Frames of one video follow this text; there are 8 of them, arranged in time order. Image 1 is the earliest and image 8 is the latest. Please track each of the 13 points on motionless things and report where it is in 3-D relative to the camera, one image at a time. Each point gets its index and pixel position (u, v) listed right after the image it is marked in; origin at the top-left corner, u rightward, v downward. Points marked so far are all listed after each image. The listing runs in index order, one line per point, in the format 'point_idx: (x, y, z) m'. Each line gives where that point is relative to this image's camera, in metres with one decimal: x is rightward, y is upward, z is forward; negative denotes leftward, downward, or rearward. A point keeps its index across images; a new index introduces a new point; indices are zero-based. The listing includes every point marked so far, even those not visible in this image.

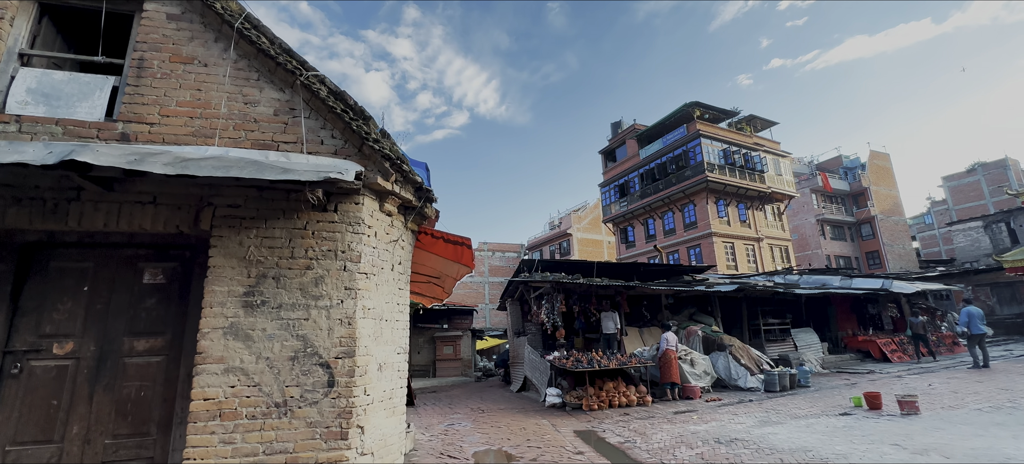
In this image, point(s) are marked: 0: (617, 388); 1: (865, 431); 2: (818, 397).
0: (+2.3, -3.4, +9.8) m
1: (+5.0, -2.8, +6.4) m
2: (+6.3, -3.4, +9.4) m
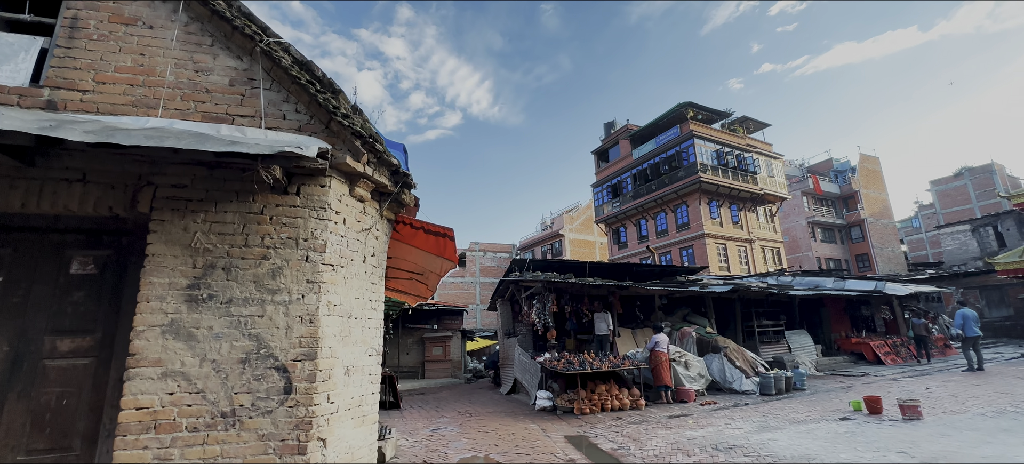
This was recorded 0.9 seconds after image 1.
0: (+2.0, -3.3, +9.5) m
1: (+4.9, -2.8, +6.1) m
2: (+6.1, -3.4, +9.1) m
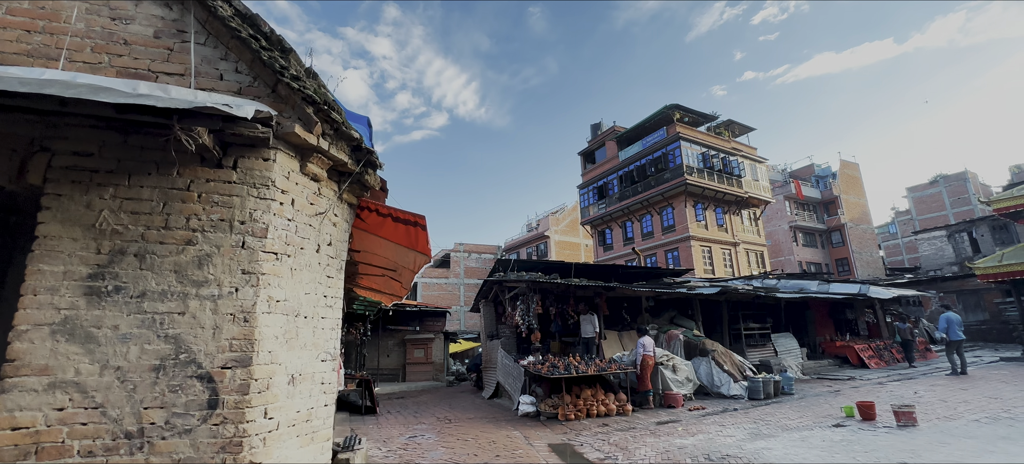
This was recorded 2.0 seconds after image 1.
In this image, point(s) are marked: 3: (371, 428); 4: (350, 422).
0: (+1.7, -3.3, +9.1) m
1: (+4.6, -2.8, +5.9) m
2: (+5.8, -3.4, +8.9) m
3: (-2.8, -3.8, +8.8) m
4: (-3.4, -4.0, +9.6) m
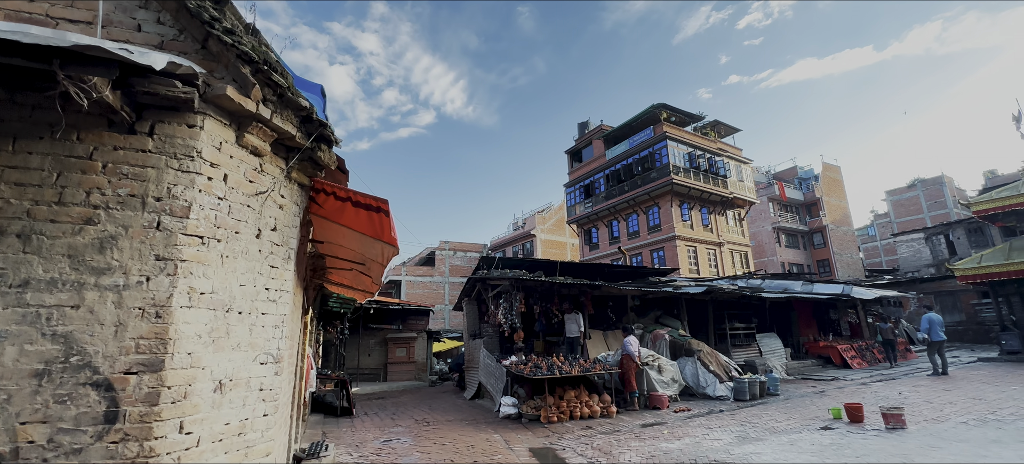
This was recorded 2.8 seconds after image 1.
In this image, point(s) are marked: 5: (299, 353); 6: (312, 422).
0: (+1.3, -3.2, +8.8) m
1: (+4.3, -2.7, +5.7) m
2: (+5.4, -3.4, +8.7) m
3: (-3.1, -3.7, +8.4) m
4: (-3.8, -3.9, +9.1) m
5: (-2.7, -1.5, +5.7) m
6: (-4.1, -3.9, +9.2) m
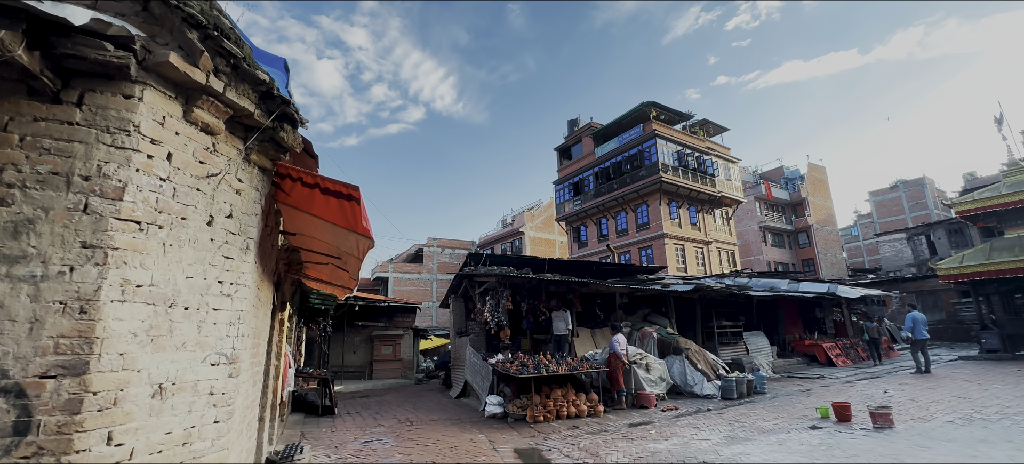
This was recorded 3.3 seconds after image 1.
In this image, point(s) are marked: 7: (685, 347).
0: (+1.0, -3.2, +8.7) m
1: (+4.1, -2.7, +5.6) m
2: (+5.1, -3.3, +8.6) m
3: (-3.4, -3.6, +8.2) m
4: (-4.1, -3.8, +8.9) m
5: (-2.9, -1.4, +5.4) m
6: (-4.4, -3.8, +8.9) m
7: (+4.3, -2.8, +11.1) m
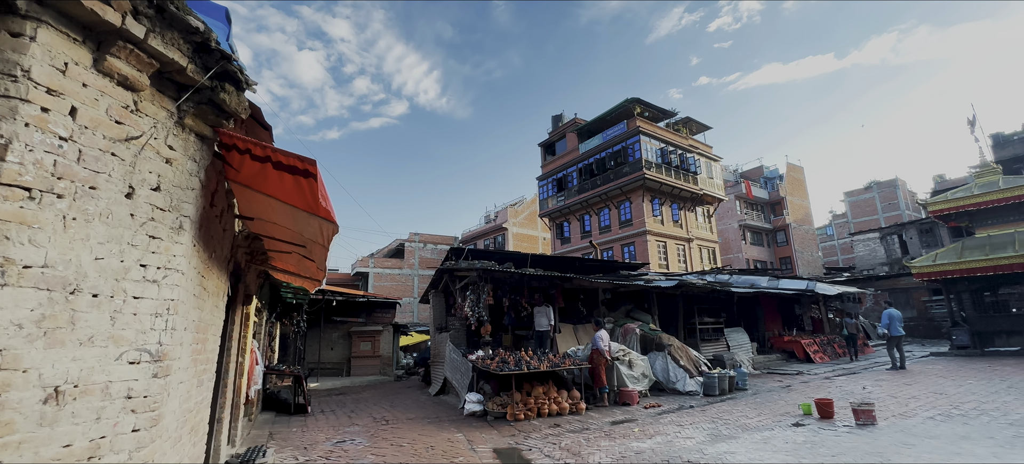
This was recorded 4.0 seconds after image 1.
0: (+0.7, -3.0, +8.4) m
1: (+3.9, -2.6, +5.5) m
2: (+4.7, -3.3, +8.6) m
3: (-3.8, -3.4, +7.8) m
4: (-4.5, -3.6, +8.4) m
5: (-3.1, -1.3, +5.0) m
6: (-4.8, -3.6, +8.5) m
7: (+3.8, -2.7, +11.0) m
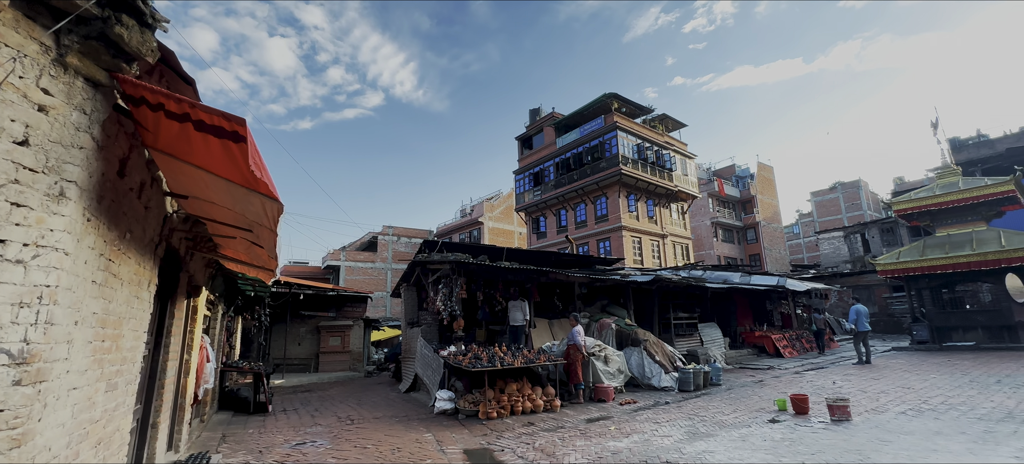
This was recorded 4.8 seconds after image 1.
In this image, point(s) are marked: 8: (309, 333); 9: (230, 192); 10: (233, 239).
0: (+0.2, -2.9, +8.2) m
1: (+3.5, -2.5, +5.4) m
2: (+4.2, -3.1, +8.5) m
3: (-4.2, -3.2, +7.3) m
4: (-5.0, -3.4, +7.9) m
5: (-3.4, -1.1, +4.5) m
6: (-5.3, -3.3, +8.0) m
7: (+3.2, -2.6, +10.9) m
8: (-8.8, -4.3, +19.4) m
9: (-1.7, +0.2, +2.7) m
10: (-2.4, 0.0, +4.0) m
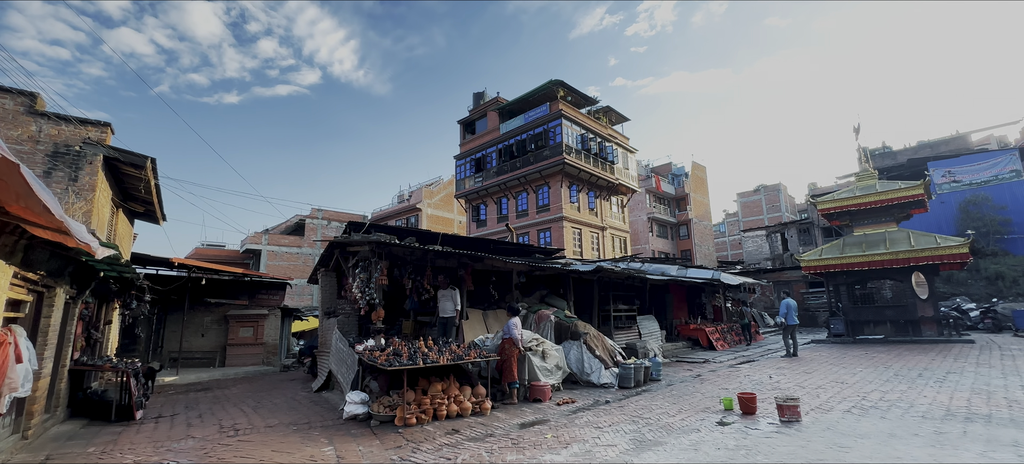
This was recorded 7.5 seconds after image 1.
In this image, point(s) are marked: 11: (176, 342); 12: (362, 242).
0: (-1.0, -2.5, +7.1) m
1: (+2.7, -2.3, +4.8) m
2: (+2.9, -2.9, +8.0) m
3: (-5.3, -2.7, +5.7) m
4: (-6.1, -2.8, +6.2) m
5: (-4.0, -0.7, +3.0) m
6: (-6.4, -2.8, +6.2) m
7: (+1.6, -2.2, +10.2) m
8: (-11.4, -3.4, +17.1) m
9: (-2.0, +0.5, +1.4) m
10: (-2.9, +0.4, +2.6) m
11: (-12.3, -4.1, +16.6) m
12: (-3.0, -0.2, +9.0) m
